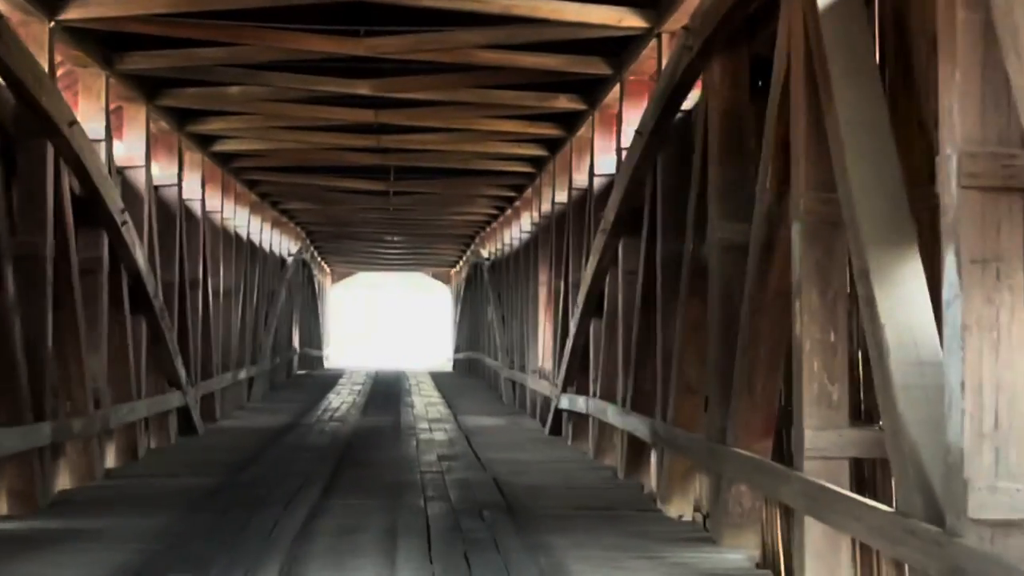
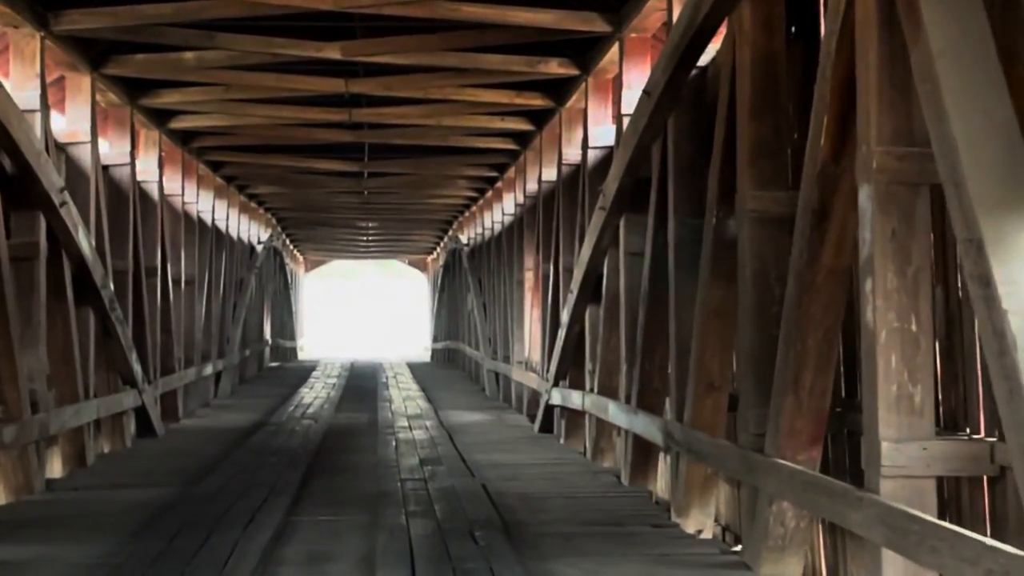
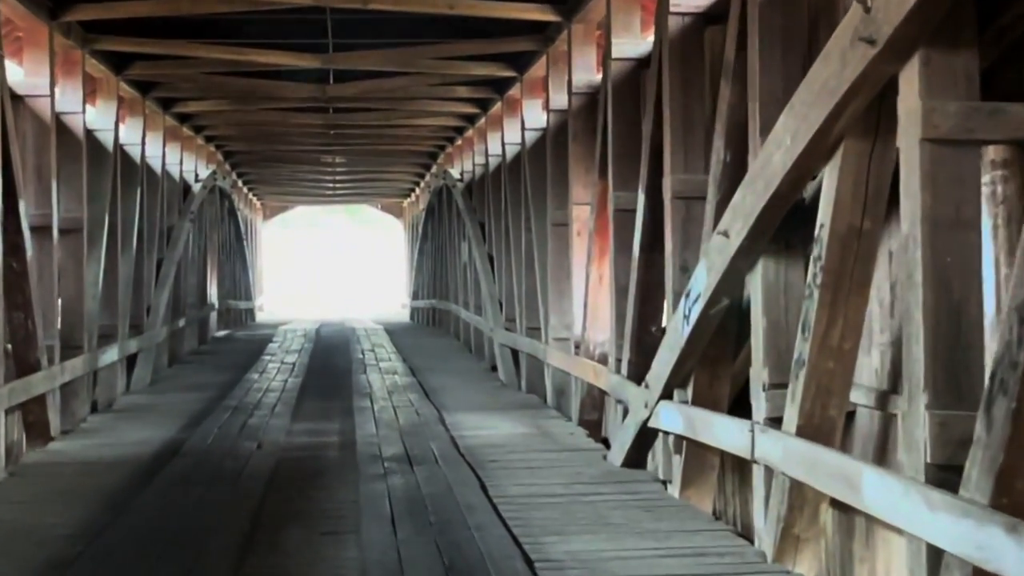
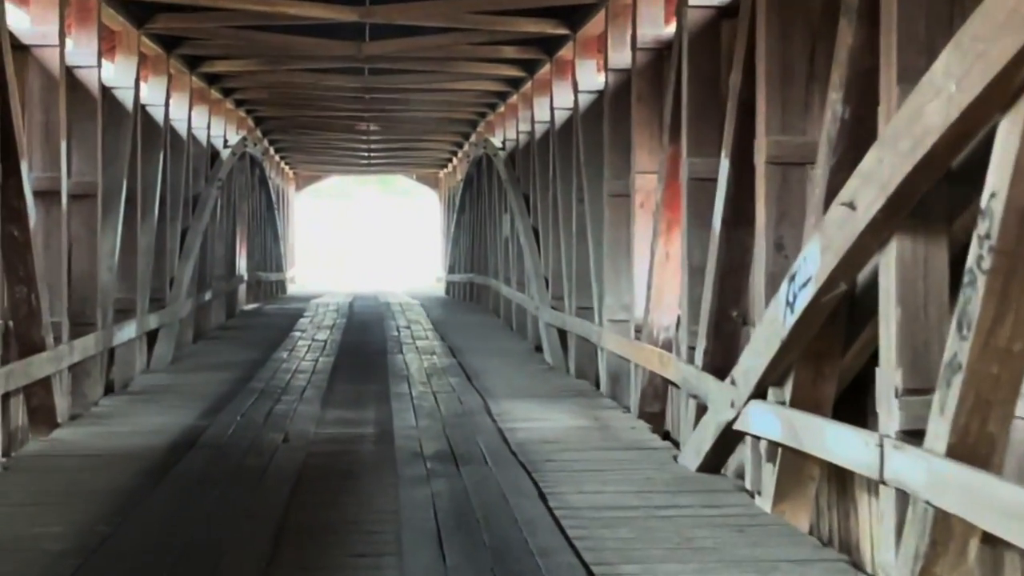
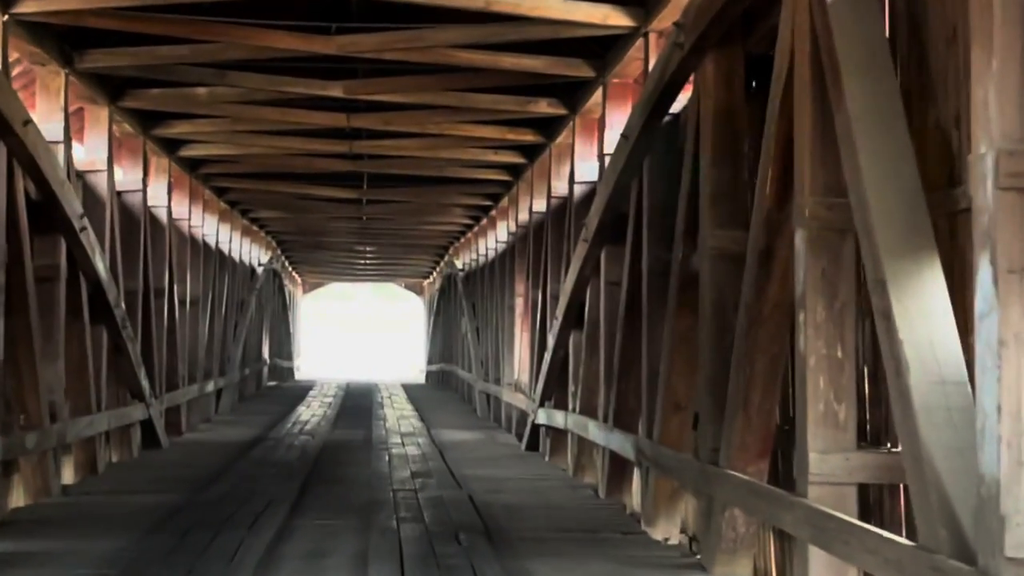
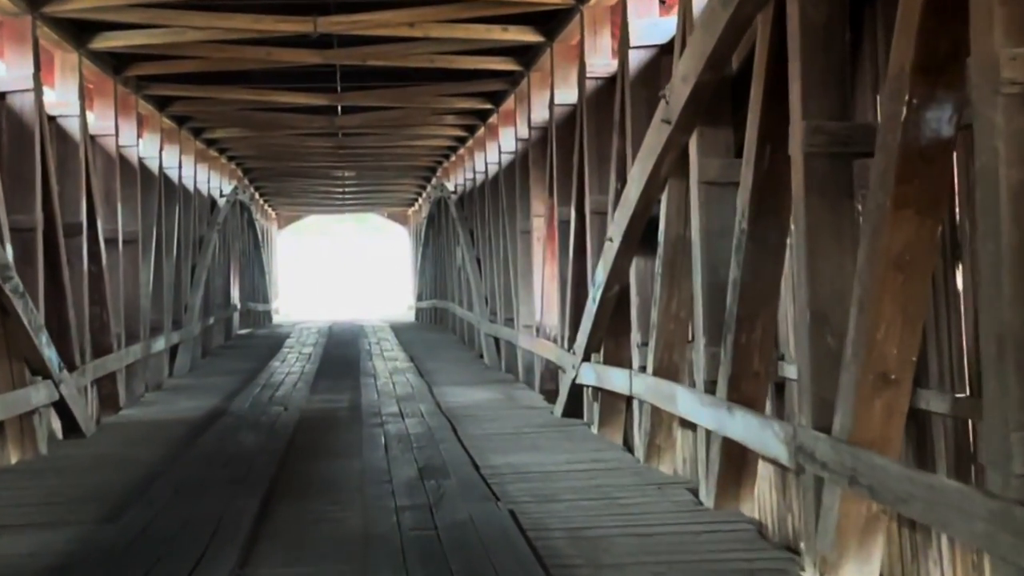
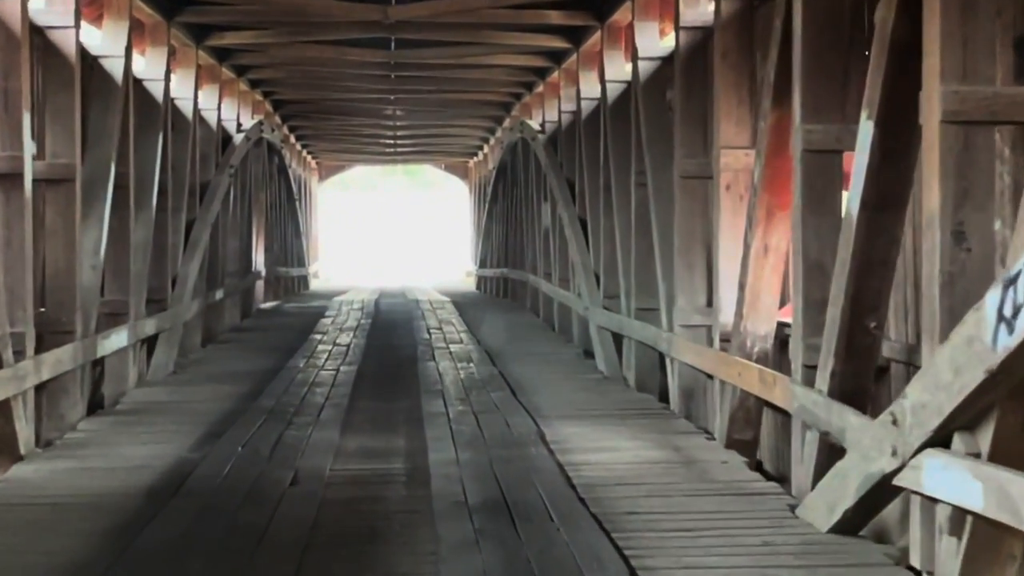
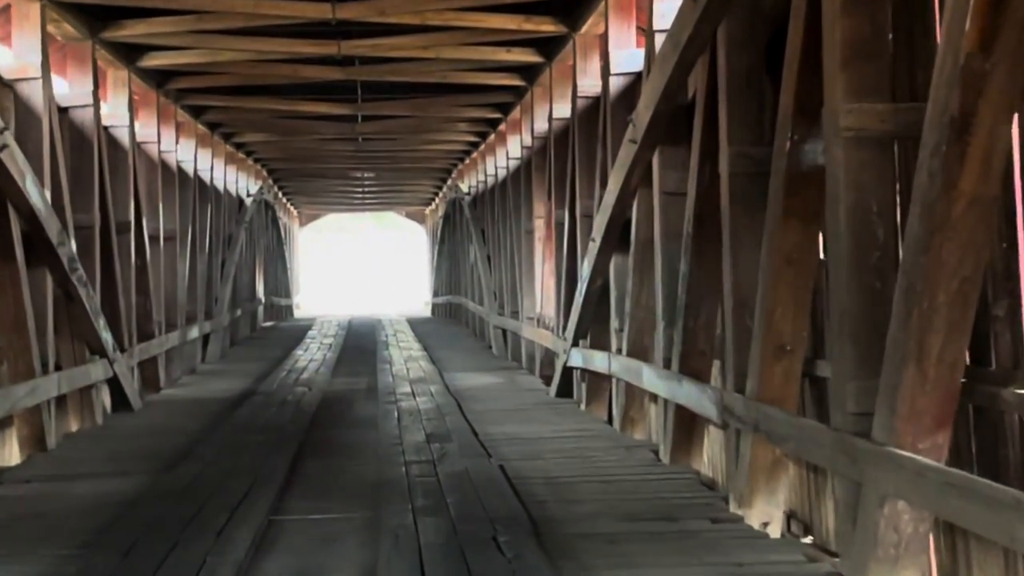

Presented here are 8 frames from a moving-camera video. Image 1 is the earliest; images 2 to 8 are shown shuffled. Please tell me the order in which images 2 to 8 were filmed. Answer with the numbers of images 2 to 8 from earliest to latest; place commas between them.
5, 2, 8, 6, 3, 4, 7
